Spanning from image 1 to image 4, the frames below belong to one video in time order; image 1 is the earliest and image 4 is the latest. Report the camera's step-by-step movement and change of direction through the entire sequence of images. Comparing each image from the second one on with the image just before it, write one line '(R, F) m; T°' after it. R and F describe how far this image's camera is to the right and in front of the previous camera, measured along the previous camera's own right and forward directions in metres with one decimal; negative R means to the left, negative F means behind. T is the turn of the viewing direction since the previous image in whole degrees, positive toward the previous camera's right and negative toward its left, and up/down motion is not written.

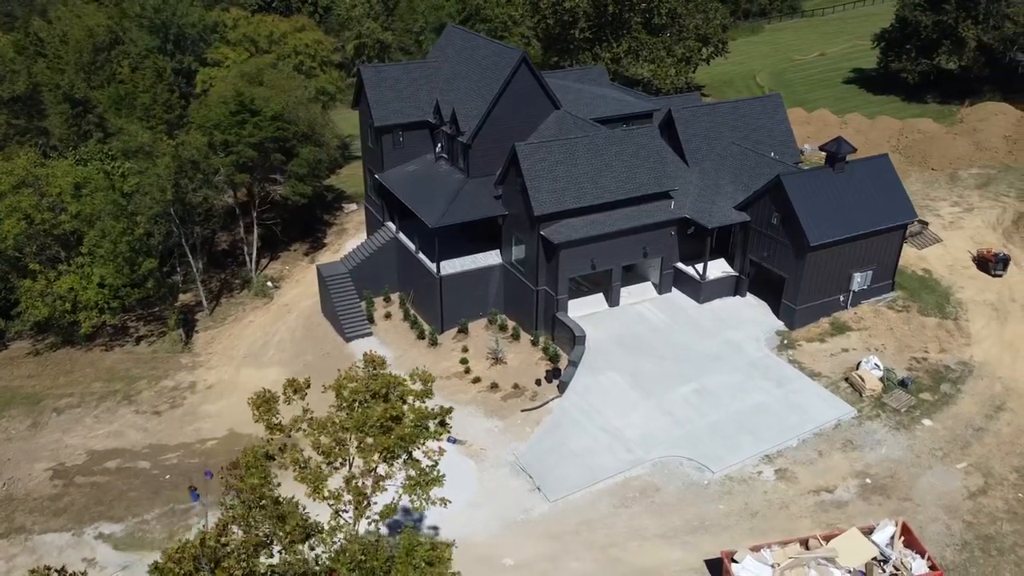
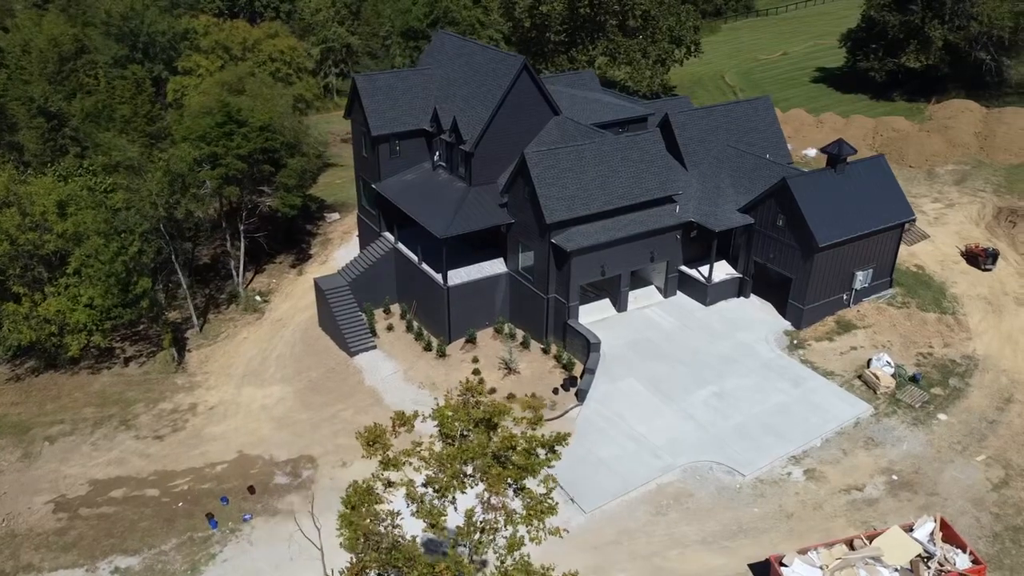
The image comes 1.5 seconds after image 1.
(-2.1, +0.3) m; +3°
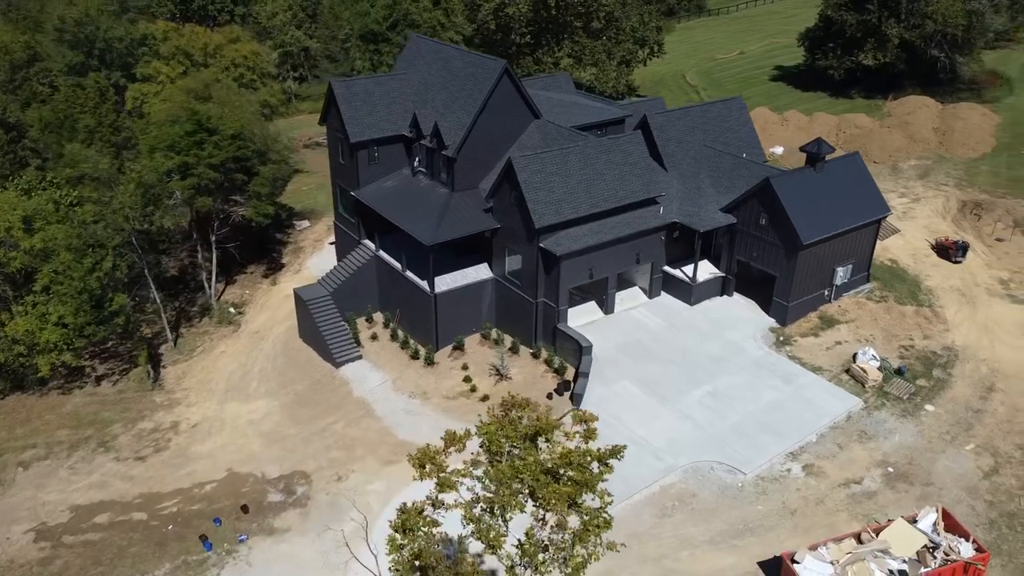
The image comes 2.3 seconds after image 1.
(-1.2, +0.2) m; +3°
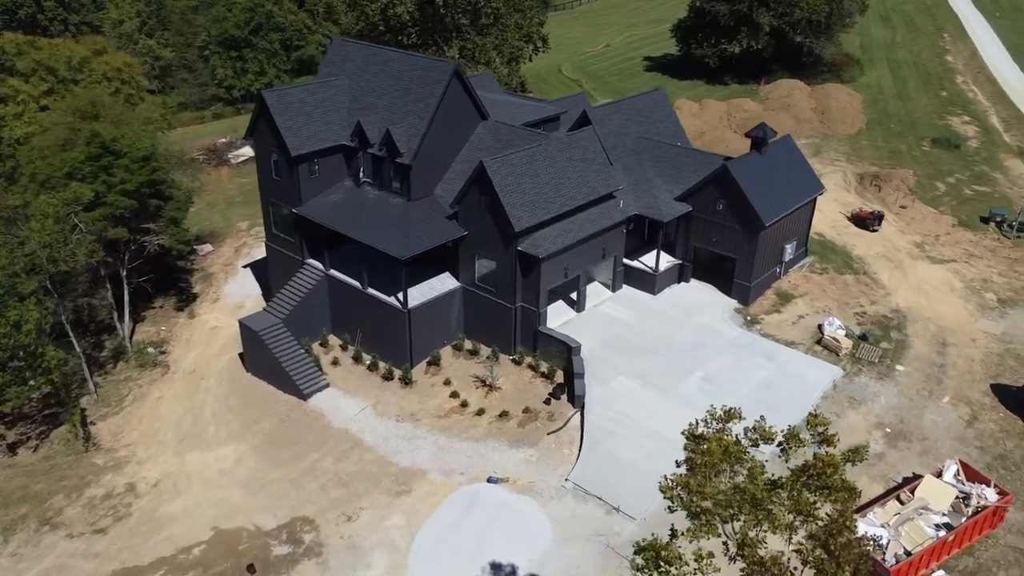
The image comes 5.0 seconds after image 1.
(-4.7, +1.2) m; +11°
